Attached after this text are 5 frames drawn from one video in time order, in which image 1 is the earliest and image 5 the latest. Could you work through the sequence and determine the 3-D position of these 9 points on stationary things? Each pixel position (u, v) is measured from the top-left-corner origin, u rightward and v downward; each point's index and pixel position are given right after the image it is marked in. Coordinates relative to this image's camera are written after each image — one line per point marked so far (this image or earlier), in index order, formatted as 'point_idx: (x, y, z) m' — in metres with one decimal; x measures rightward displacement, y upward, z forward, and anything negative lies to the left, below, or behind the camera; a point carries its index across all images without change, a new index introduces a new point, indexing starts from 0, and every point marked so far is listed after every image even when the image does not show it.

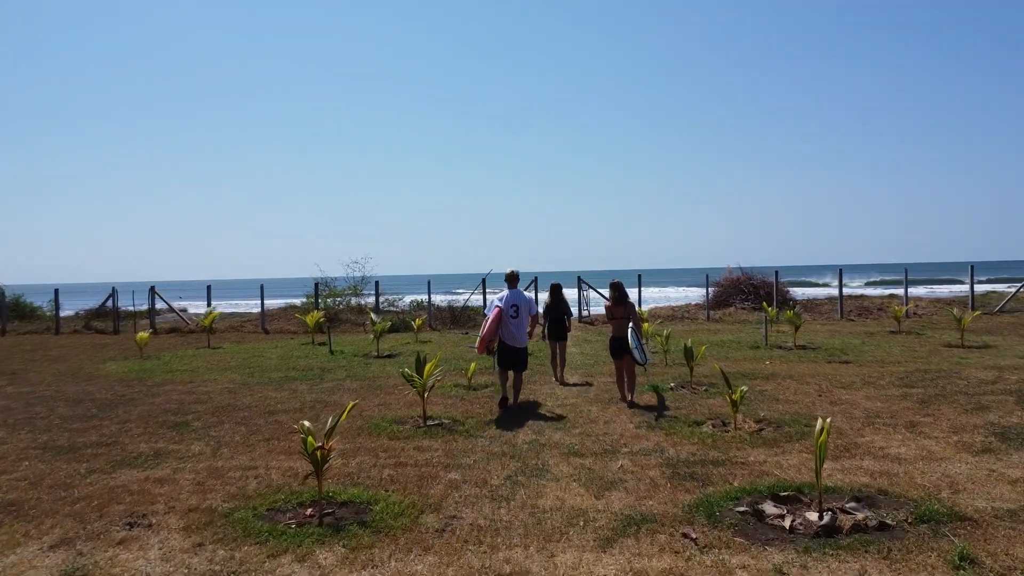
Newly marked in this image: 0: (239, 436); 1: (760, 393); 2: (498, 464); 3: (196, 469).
0: (-3.1, -1.7, +6.2) m
1: (+3.6, -1.5, +7.8) m
2: (-0.1, -1.6, +5.0) m
3: (-2.9, -1.7, +5.0) m
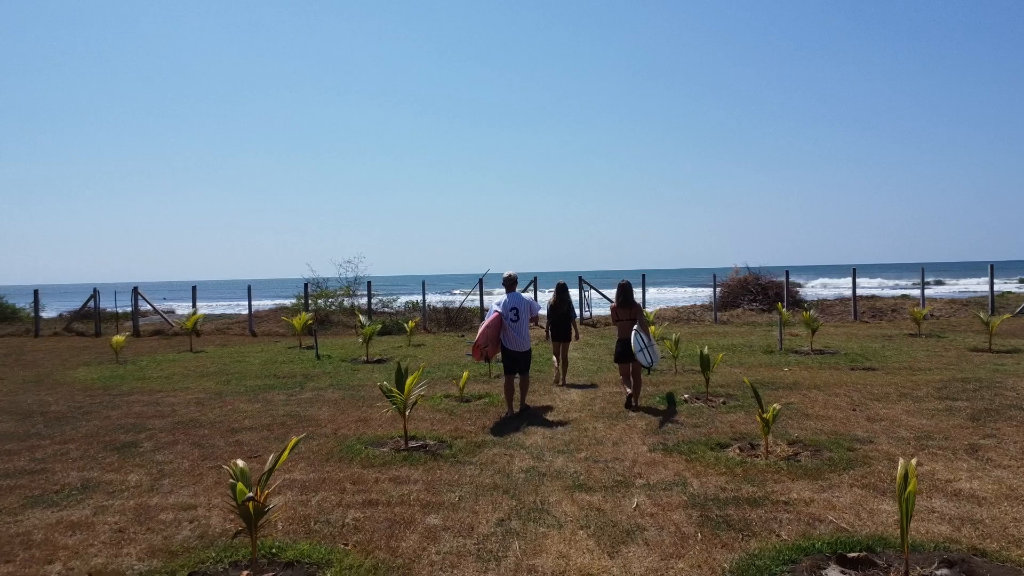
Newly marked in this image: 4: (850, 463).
0: (-3.2, -1.7, +5.4) m
1: (+3.5, -1.5, +7.0) m
2: (-0.2, -1.6, +4.2) m
3: (-2.9, -1.7, +4.1) m
4: (+3.0, -1.6, +4.9) m
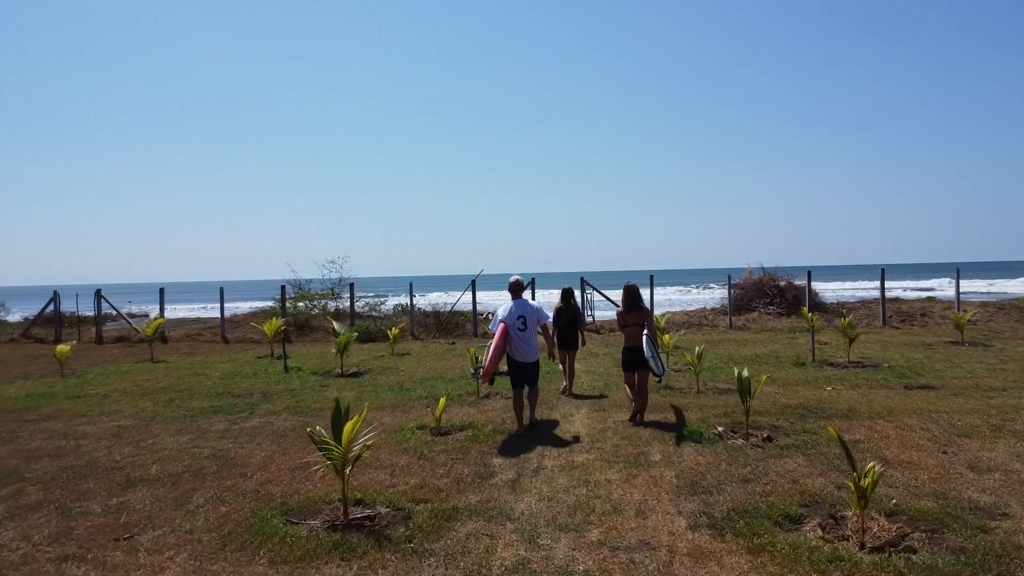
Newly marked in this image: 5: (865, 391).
0: (-3.3, -1.8, +3.7) m
1: (+3.4, -1.6, +5.4) m
2: (-0.3, -1.7, +2.5) m
3: (-3.1, -1.7, +2.5) m
4: (+2.9, -1.6, +3.2) m
5: (+5.5, -1.6, +8.5) m
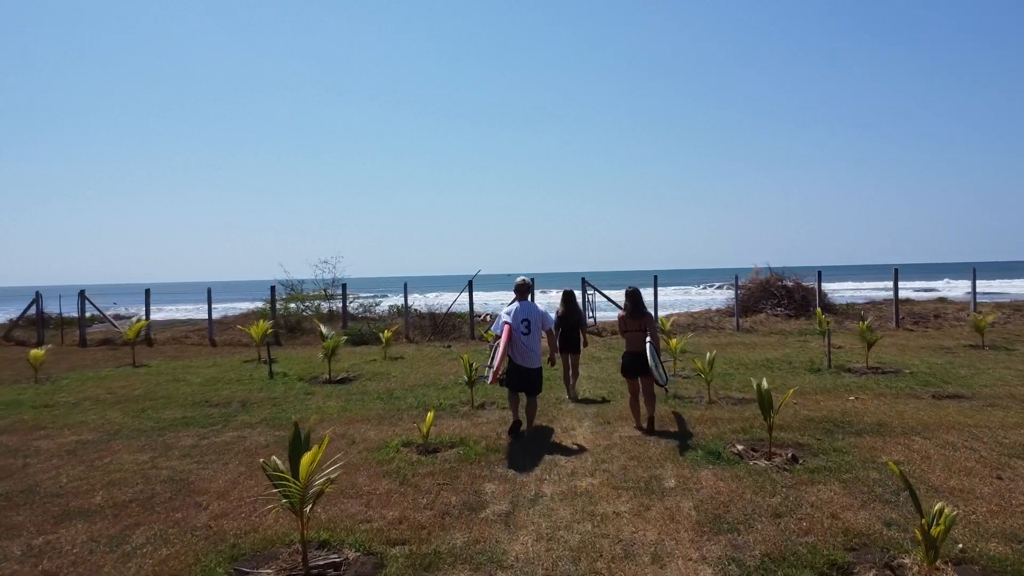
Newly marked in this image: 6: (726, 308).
0: (-3.4, -1.8, +3.1) m
1: (+3.4, -1.6, +4.7) m
2: (-0.4, -1.7, +1.9) m
3: (-3.1, -1.8, +1.8) m
4: (+2.8, -1.6, +2.6) m
5: (+5.5, -1.6, +7.8) m
6: (+7.6, -0.7, +19.3) m
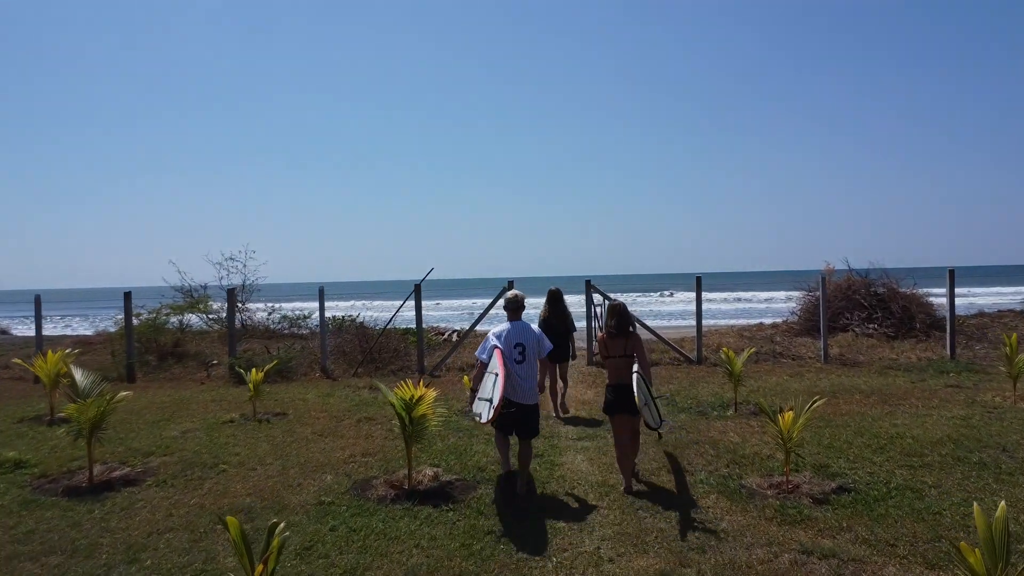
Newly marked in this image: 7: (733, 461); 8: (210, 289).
0: (-4.0, -1.9, -2.5) m
1: (+2.7, -1.7, -0.9) m
2: (-1.0, -1.8, -3.7) m
3: (-3.8, -1.8, -3.8) m
4: (+2.2, -1.7, -3.0) m
5: (+4.8, -1.7, +2.2) m
6: (+7.0, -0.9, +13.6) m
7: (+2.3, -1.8, +5.6) m
8: (-8.0, 0.0, +14.3) m
